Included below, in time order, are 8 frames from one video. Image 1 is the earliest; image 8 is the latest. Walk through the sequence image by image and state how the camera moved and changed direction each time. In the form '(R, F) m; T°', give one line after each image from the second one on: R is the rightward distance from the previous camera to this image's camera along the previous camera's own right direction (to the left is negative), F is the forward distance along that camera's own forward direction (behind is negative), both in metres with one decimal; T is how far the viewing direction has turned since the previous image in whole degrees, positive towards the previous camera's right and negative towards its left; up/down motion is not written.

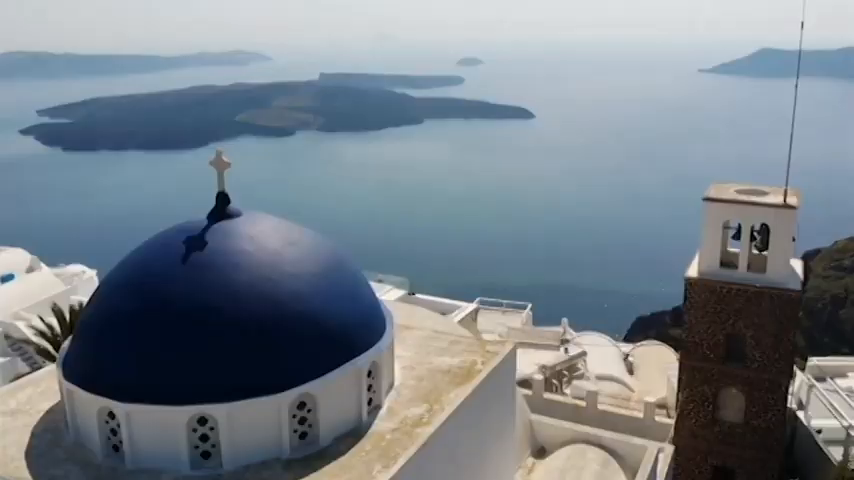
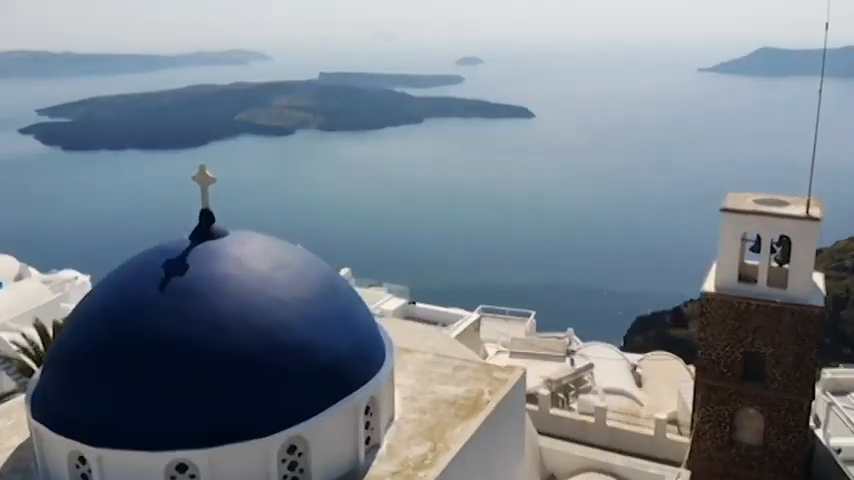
(0.0, +0.2) m; 0°
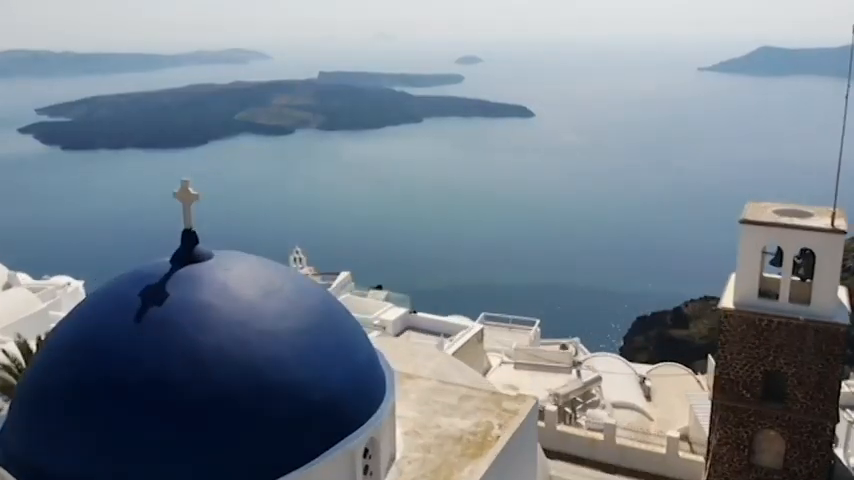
(0.0, +0.2) m; 0°
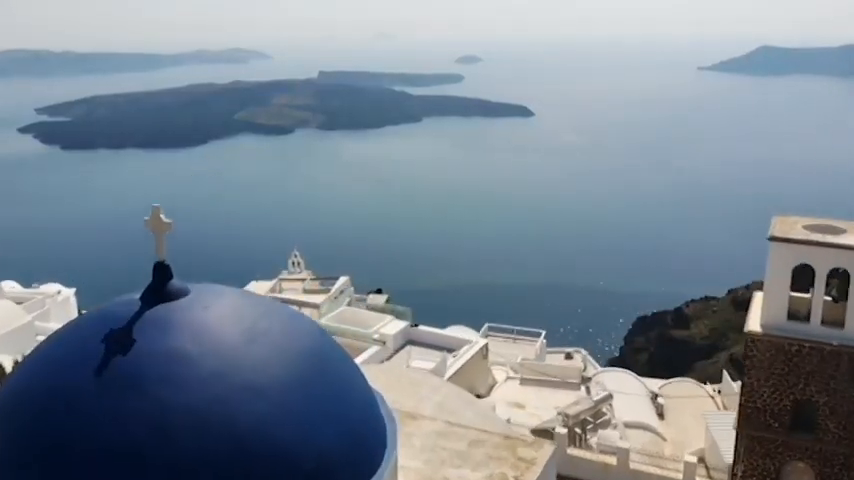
(0.0, +0.2) m; 0°
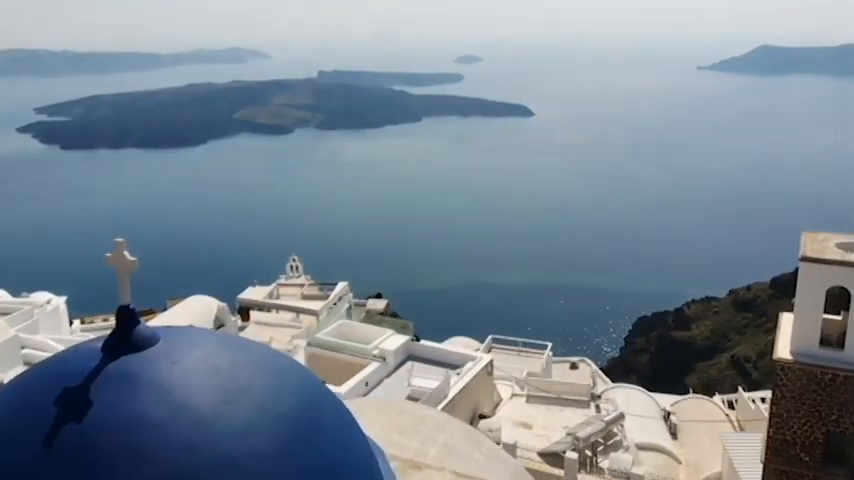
(0.0, +0.2) m; 0°
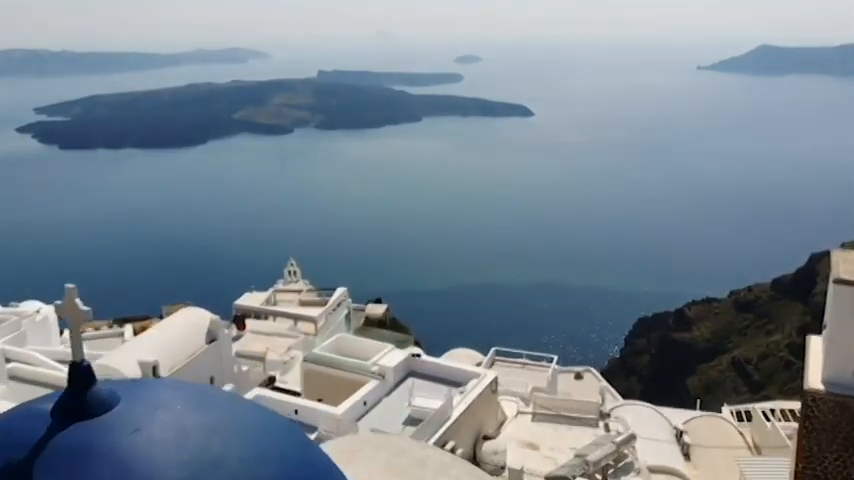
(0.0, +0.2) m; 0°
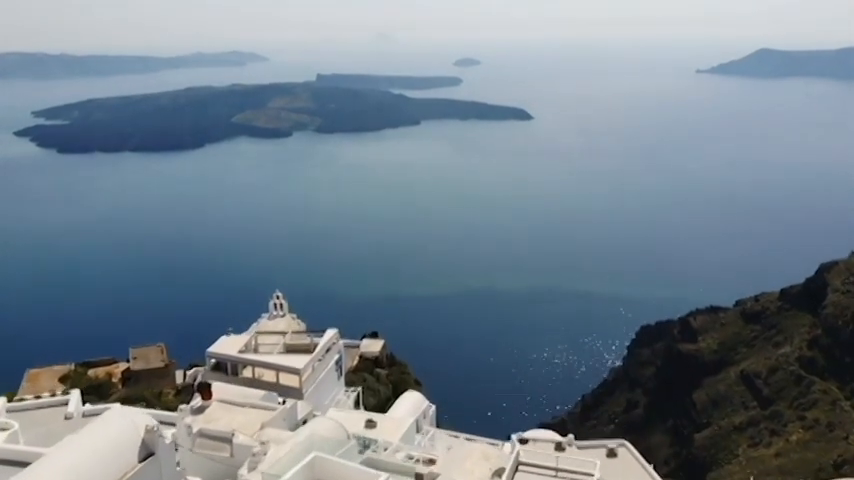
(0.0, +1.1) m; 0°
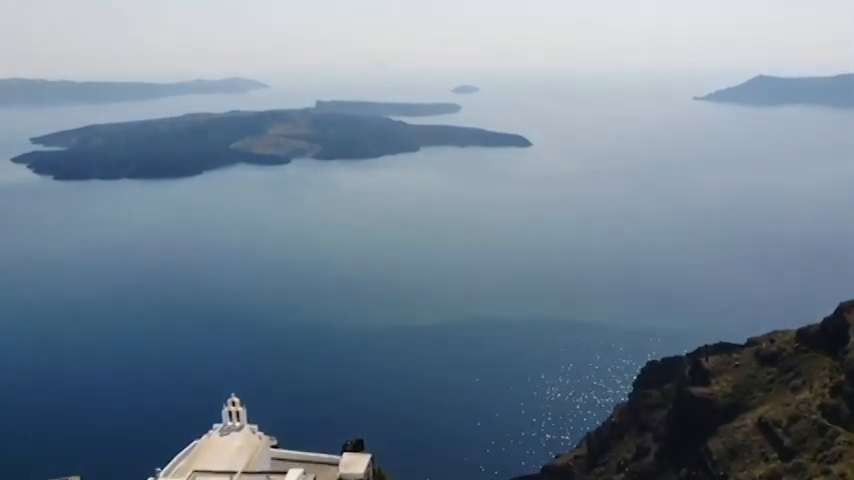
(0.0, +2.0) m; 0°
